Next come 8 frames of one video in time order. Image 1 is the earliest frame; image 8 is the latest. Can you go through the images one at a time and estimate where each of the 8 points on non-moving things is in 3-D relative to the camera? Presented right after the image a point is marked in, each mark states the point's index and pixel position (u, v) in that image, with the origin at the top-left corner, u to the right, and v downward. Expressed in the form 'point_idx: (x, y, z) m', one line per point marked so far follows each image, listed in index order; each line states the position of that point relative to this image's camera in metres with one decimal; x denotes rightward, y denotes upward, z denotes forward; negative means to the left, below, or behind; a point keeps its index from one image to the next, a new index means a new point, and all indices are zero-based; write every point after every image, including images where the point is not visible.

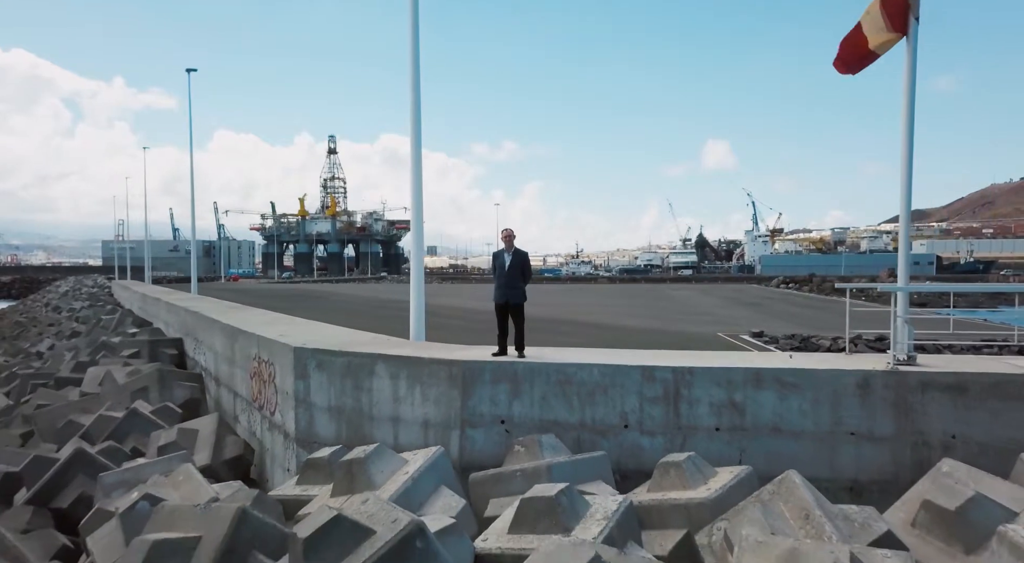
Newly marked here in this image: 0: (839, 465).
0: (+1.5, -0.8, +3.2) m
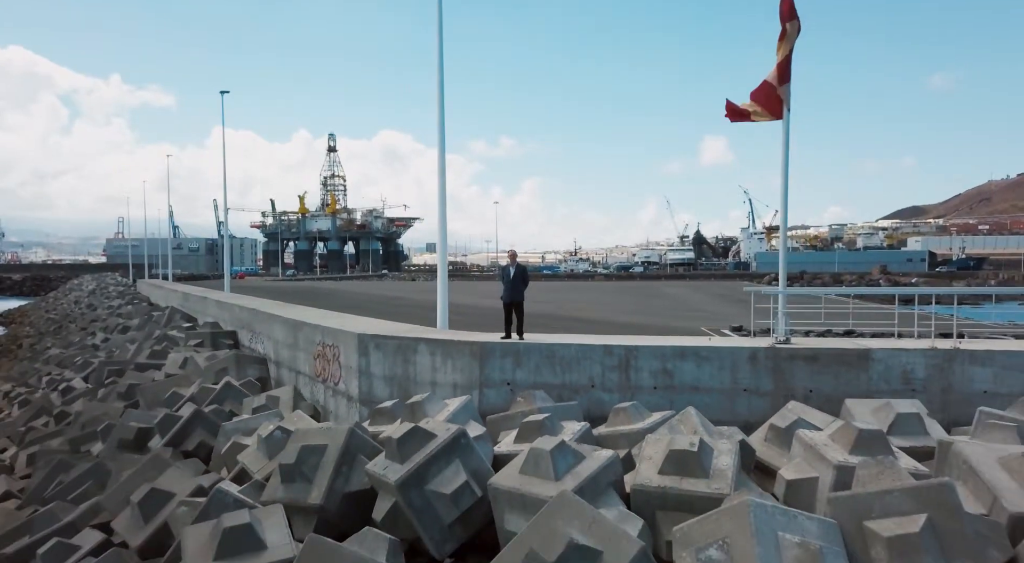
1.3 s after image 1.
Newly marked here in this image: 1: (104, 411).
0: (+1.5, -0.8, +4.8) m
1: (-4.4, -1.4, +7.9) m
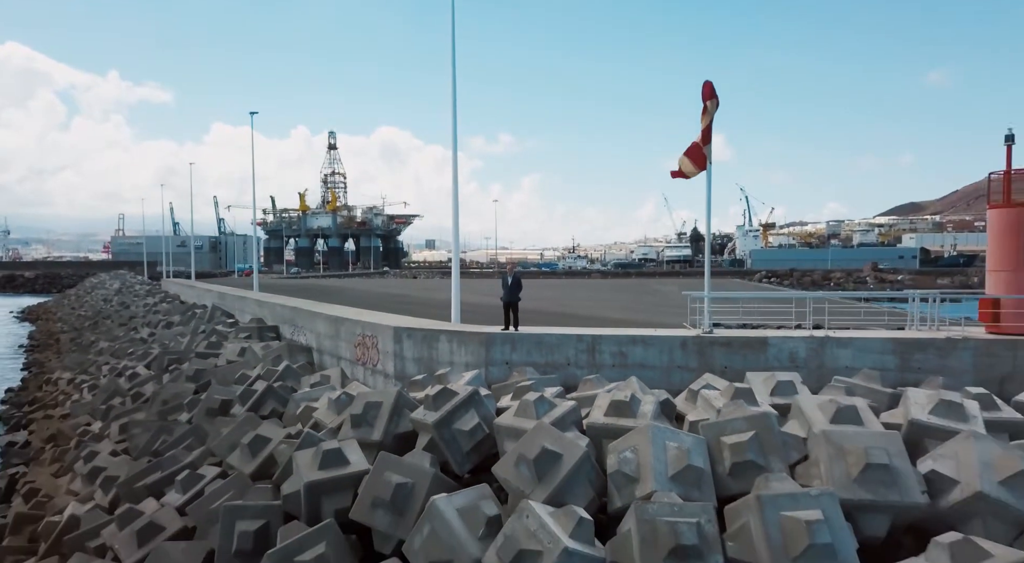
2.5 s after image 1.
0: (+1.5, -0.9, +6.6) m
1: (-4.4, -1.4, +9.7) m
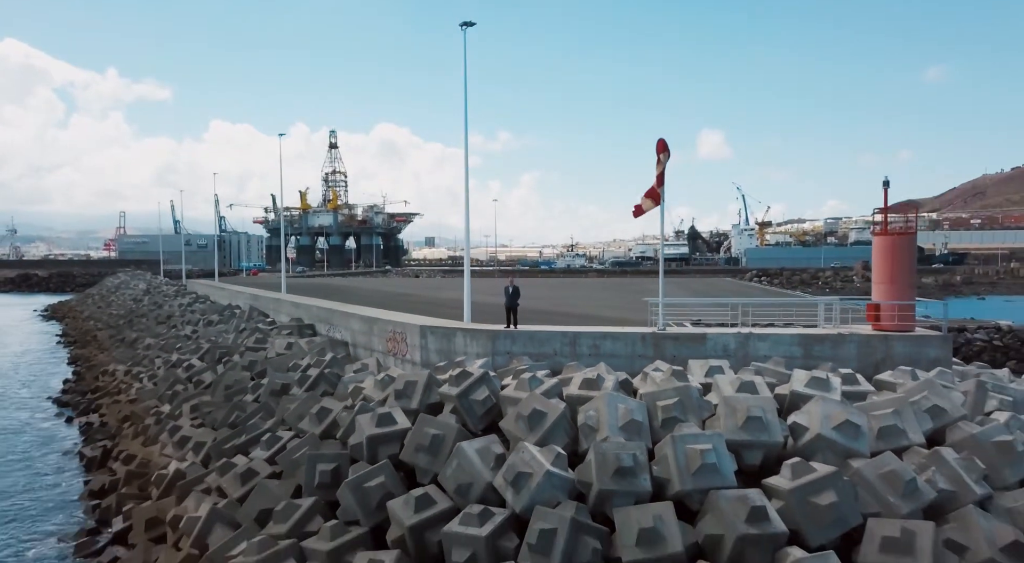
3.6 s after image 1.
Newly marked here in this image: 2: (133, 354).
0: (+1.5, -1.0, +8.7) m
1: (-4.4, -1.5, +11.8) m
2: (-9.4, -1.8, +18.1) m
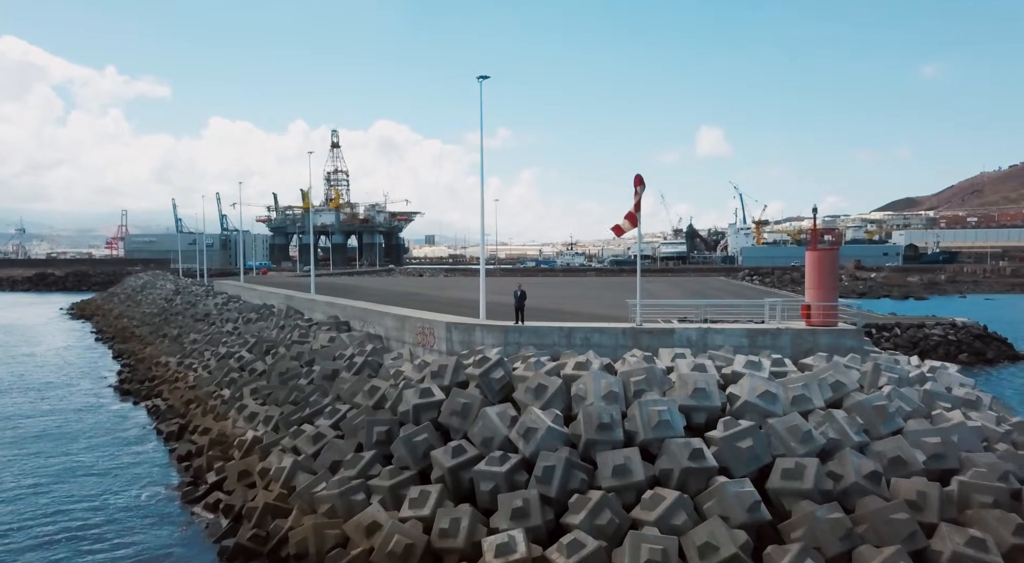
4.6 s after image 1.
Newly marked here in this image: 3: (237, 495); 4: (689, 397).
0: (+1.6, -1.1, +11.0) m
1: (-4.3, -1.6, +14.1) m
2: (-9.3, -1.9, +20.3) m
3: (-3.7, -2.8, +9.7) m
4: (+2.1, -1.3, +8.5) m
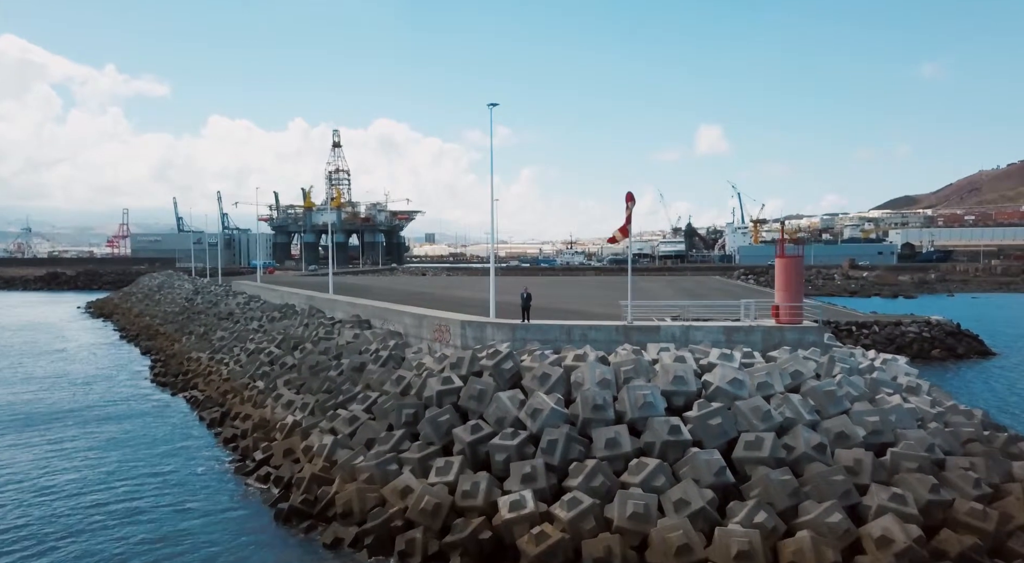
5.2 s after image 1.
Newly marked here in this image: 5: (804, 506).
0: (+1.7, -1.2, +12.6) m
1: (-4.2, -1.6, +15.7) m
2: (-9.1, -1.9, +22.0) m
3: (-3.5, -2.9, +11.3) m
4: (+2.2, -1.4, +10.1) m
5: (+3.3, -2.6, +8.3) m
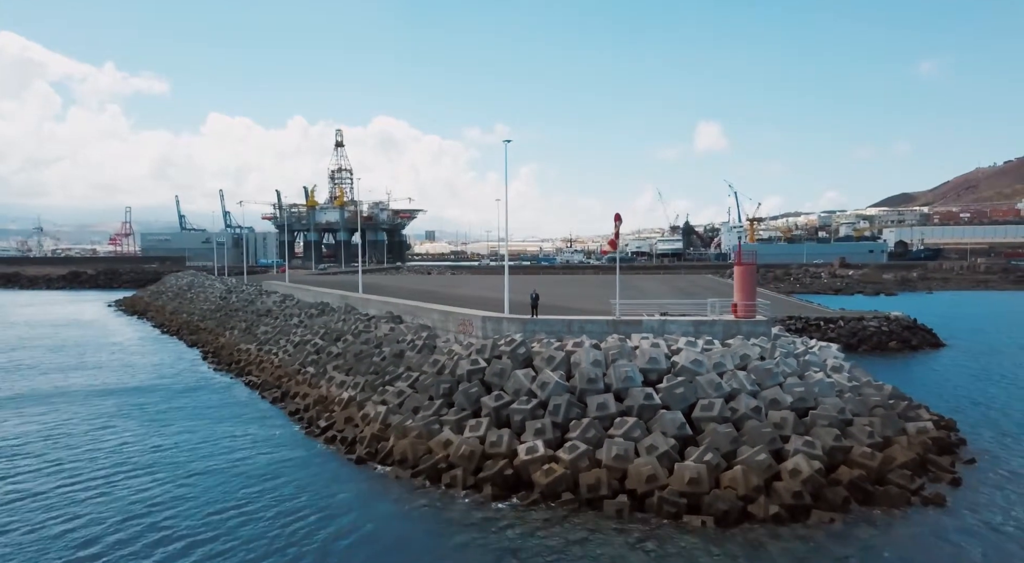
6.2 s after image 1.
0: (+2.0, -1.2, +15.7) m
1: (-3.9, -1.7, +18.8) m
2: (-8.9, -1.9, +25.1) m
3: (-3.3, -3.0, +14.5) m
4: (+2.4, -1.5, +13.3) m
5: (+3.6, -2.7, +11.5) m
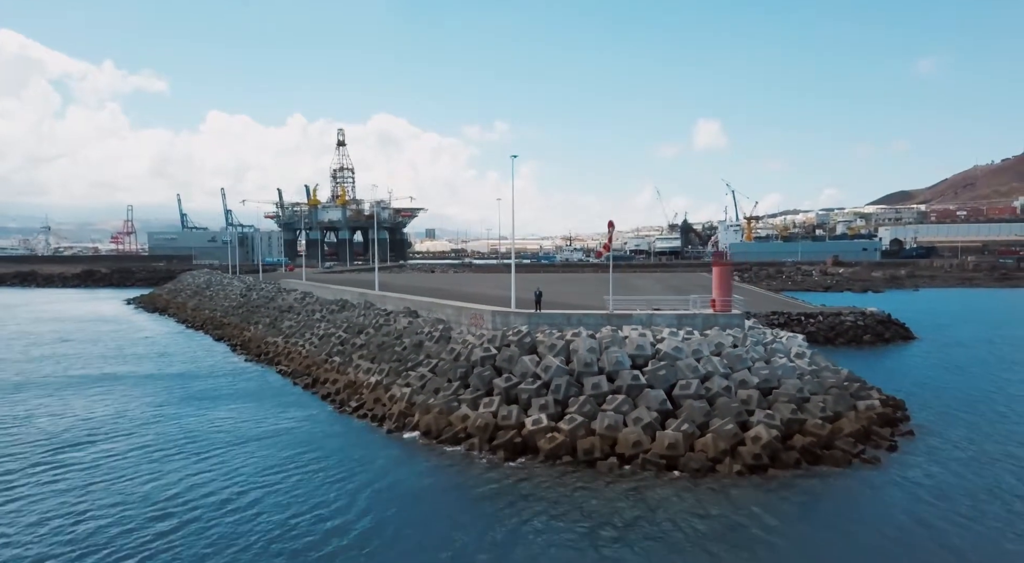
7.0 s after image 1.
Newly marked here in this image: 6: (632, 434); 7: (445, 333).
0: (+2.1, -1.2, +18.0) m
1: (-3.8, -1.7, +21.1) m
2: (-8.7, -1.9, +27.4) m
3: (-3.1, -3.0, +16.7) m
4: (+2.6, -1.4, +15.5) m
5: (+3.8, -2.6, +13.8) m
6: (+2.2, -2.8, +13.3) m
7: (-1.8, -1.4, +19.4) m
